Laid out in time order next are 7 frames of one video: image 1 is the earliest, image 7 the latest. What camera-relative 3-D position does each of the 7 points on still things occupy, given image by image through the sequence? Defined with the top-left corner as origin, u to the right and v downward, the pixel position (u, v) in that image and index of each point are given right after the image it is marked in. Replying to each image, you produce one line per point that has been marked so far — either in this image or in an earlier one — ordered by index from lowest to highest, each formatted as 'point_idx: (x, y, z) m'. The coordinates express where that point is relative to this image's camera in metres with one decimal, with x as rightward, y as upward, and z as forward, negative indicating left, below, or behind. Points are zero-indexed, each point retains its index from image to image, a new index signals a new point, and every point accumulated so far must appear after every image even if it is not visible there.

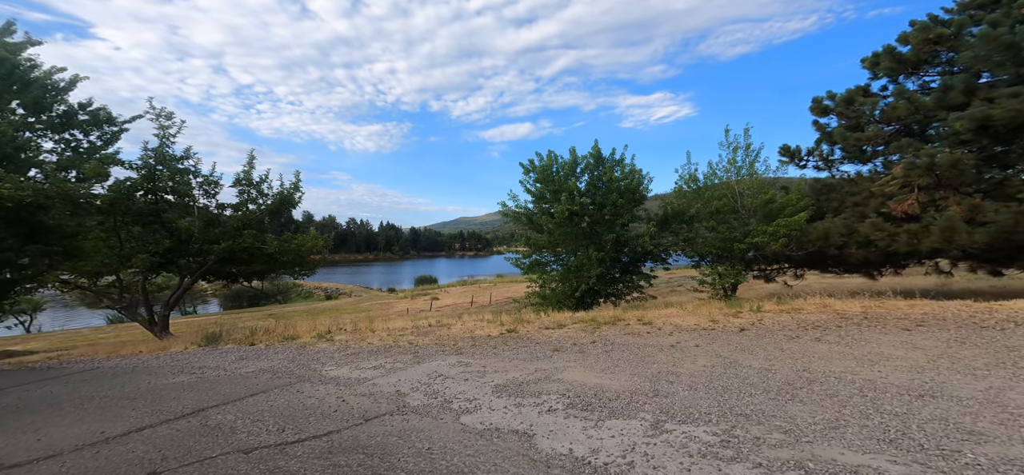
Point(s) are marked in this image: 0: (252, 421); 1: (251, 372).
0: (-1.7, -1.3, +3.0) m
1: (-2.7, -1.5, +4.8) m
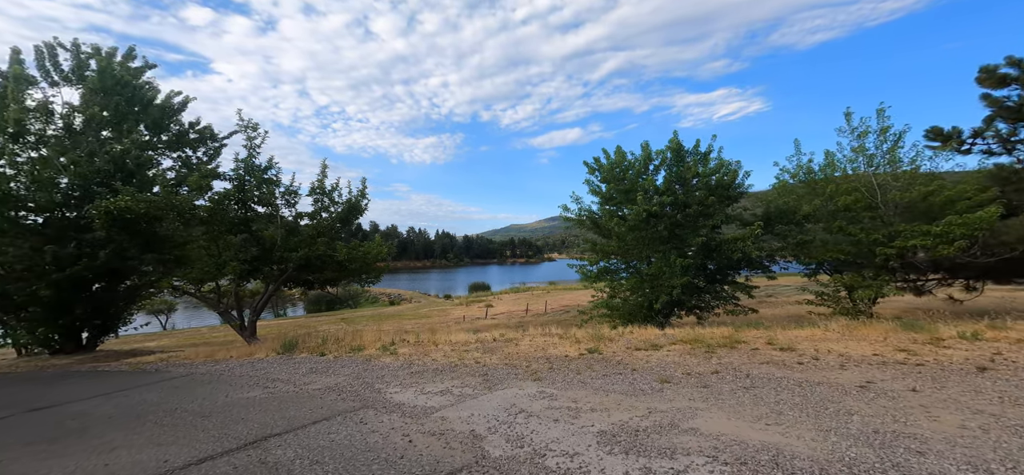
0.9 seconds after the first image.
0: (-1.2, -1.3, +2.8) m
1: (-2.0, -1.6, +4.7) m
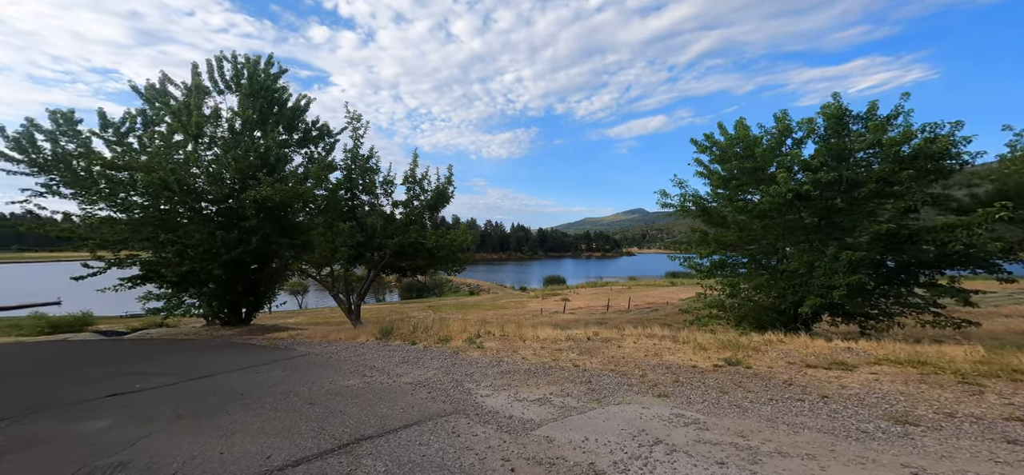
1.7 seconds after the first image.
0: (-0.7, -1.2, +2.5) m
1: (-1.1, -1.5, +4.5) m
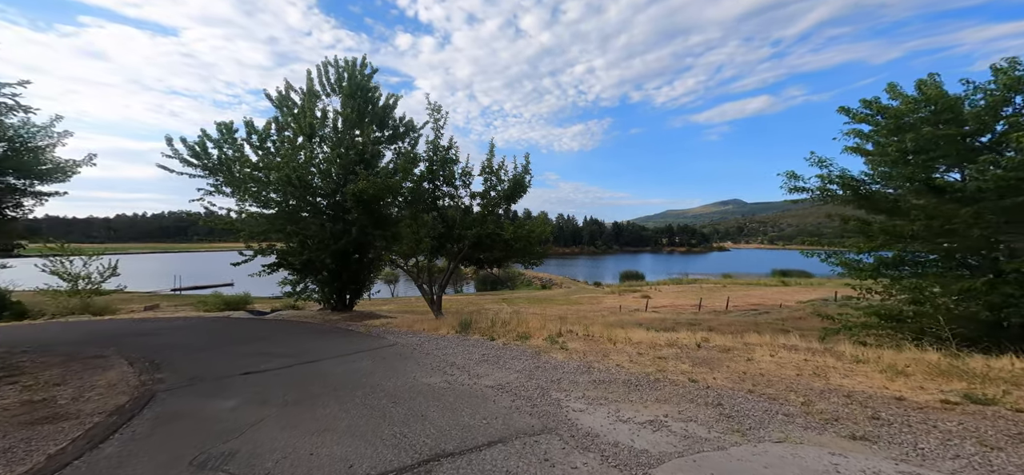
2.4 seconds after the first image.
0: (-0.2, -1.2, +2.1) m
1: (-0.3, -1.4, +4.2) m
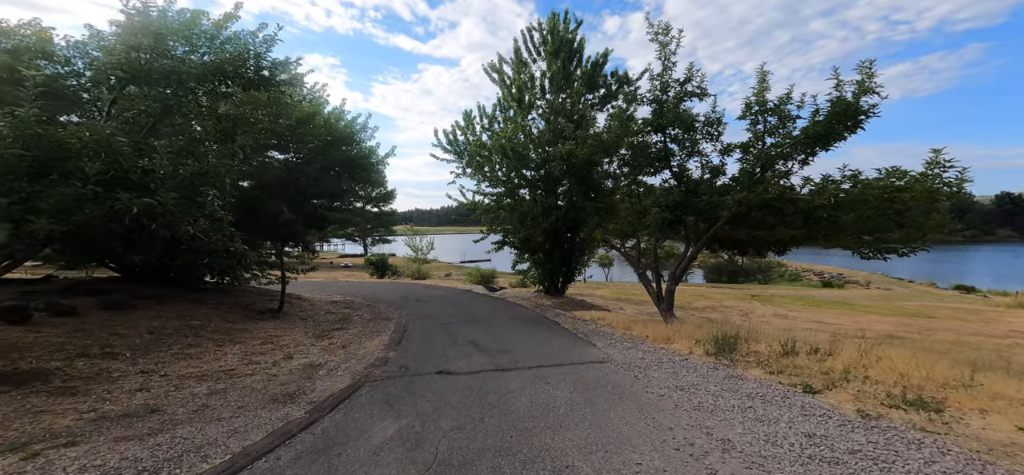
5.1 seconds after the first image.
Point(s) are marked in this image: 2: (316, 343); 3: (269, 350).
0: (+0.2, -0.9, -0.7) m
1: (+1.0, -1.1, +1.3) m
2: (-5.3, -2.8, +12.1) m
3: (-6.1, -2.9, +11.4) m
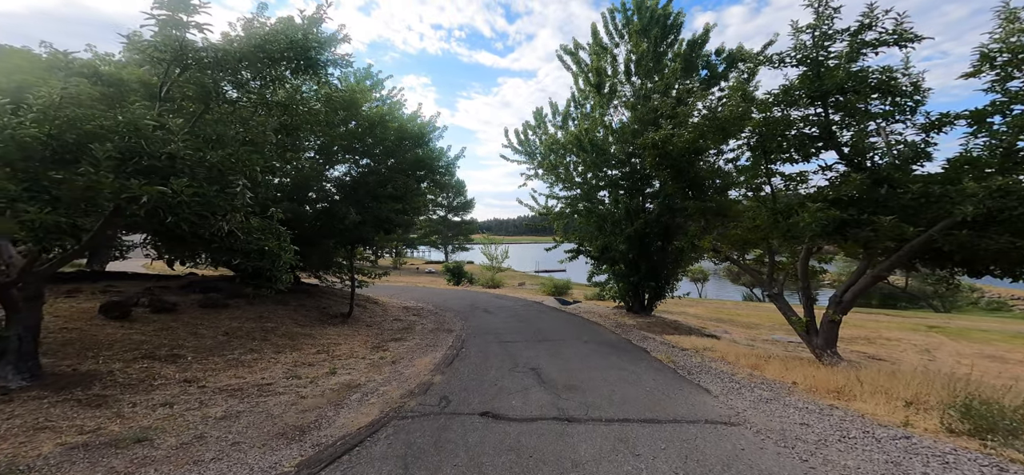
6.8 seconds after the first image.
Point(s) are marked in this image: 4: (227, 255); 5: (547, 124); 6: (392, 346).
0: (-0.2, -0.7, -2.2) m
1: (+0.9, -0.9, -0.5) m
2: (-3.5, -2.9, +11.2) m
3: (-4.5, -2.9, +10.6) m
4: (-5.3, -0.3, +8.3) m
5: (+1.3, +4.4, +17.5) m
6: (-3.5, -3.1, +12.8) m
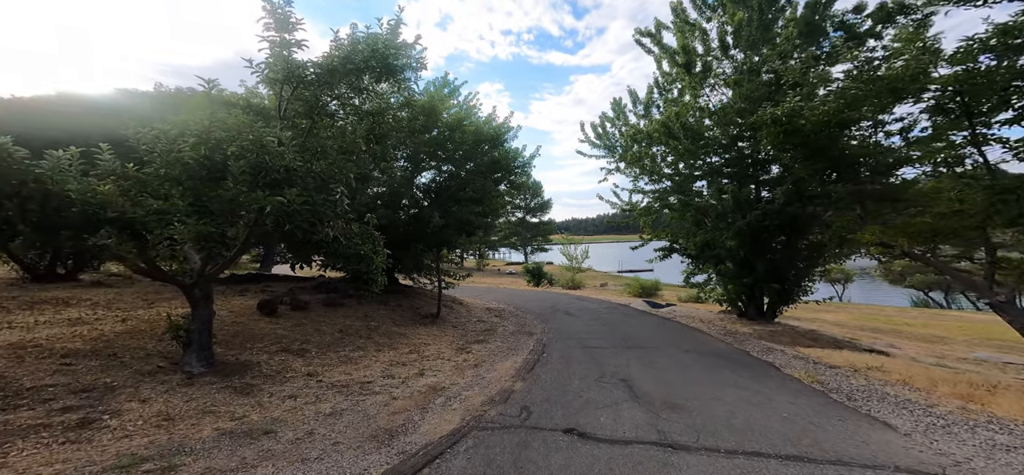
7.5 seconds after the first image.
0: (-0.3, -0.7, -2.7) m
1: (+1.1, -0.9, -1.2) m
2: (-1.4, -3.0, +11.0) m
3: (-2.4, -3.0, +10.6) m
4: (-3.6, -0.4, +8.5) m
5: (+4.2, +4.5, +16.5) m
6: (-1.0, -3.2, +12.7) m
